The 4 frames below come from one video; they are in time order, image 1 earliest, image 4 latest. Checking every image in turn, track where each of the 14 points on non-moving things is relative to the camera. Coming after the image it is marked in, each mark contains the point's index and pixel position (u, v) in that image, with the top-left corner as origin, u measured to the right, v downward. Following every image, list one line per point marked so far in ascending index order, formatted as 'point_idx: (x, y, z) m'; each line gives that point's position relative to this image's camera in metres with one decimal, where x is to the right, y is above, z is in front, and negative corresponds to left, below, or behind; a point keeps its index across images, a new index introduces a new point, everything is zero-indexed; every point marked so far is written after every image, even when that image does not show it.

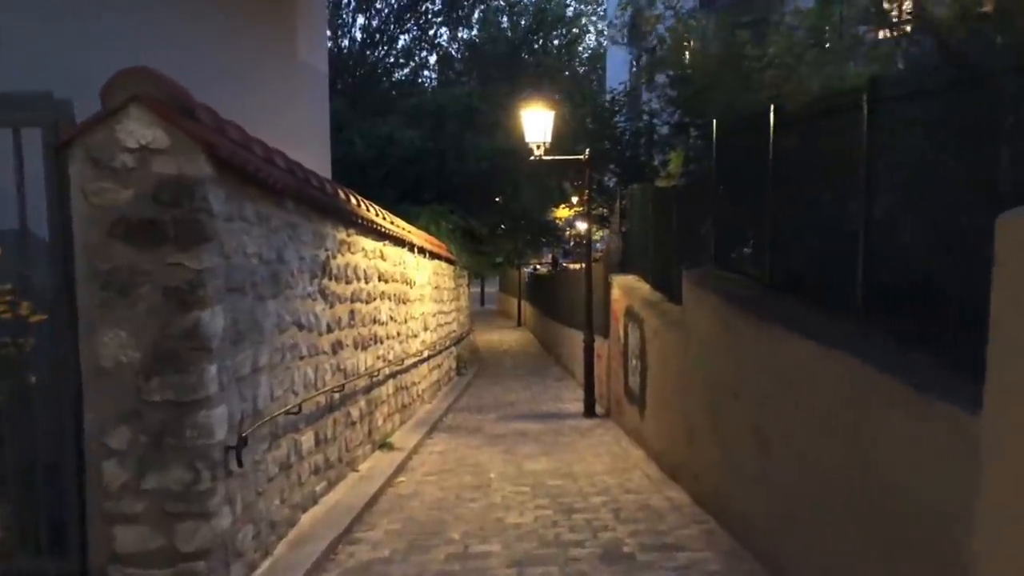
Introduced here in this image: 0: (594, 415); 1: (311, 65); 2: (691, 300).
0: (+1.2, -1.8, +11.8) m
1: (-3.2, +3.5, +12.8) m
2: (+1.5, -0.1, +6.8) m
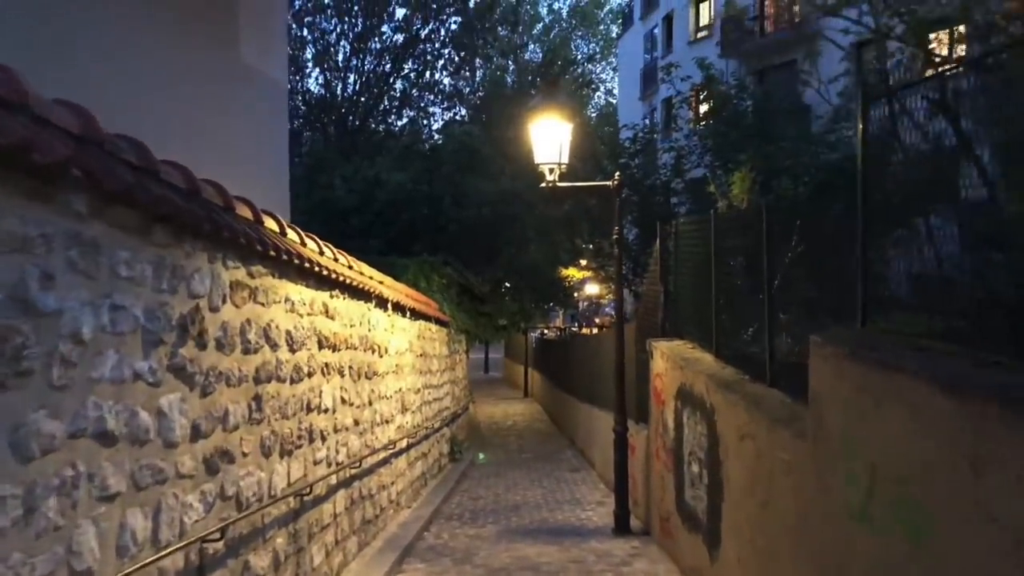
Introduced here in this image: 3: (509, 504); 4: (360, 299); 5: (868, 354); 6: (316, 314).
0: (+1.2, -2.5, +8.6) m
1: (-3.1, +2.6, +10.1) m
2: (+1.5, -0.4, +3.8) m
3: (0.0, -2.9, +11.2) m
4: (-1.4, -0.1, +7.7) m
5: (+1.5, -0.3, +3.5) m
6: (-1.5, -0.2, +6.3) m
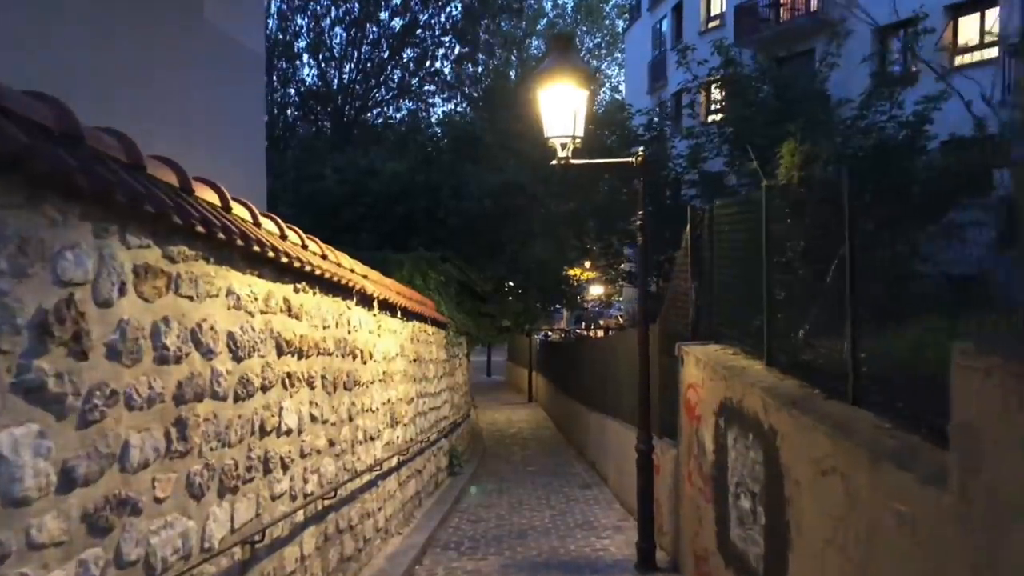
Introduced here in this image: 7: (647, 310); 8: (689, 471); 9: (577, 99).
0: (+1.3, -2.5, +7.4) m
1: (-3.1, +2.7, +8.9) m
2: (+1.5, -0.4, +2.6) m
3: (0.0, -2.9, +9.9) m
4: (-1.4, -0.1, +6.4) m
5: (+1.6, -0.2, +2.3) m
6: (-1.4, -0.1, +5.0) m
7: (+1.4, -0.2, +8.7) m
8: (+1.5, -1.5, +6.9) m
9: (+0.6, +1.7, +7.4) m
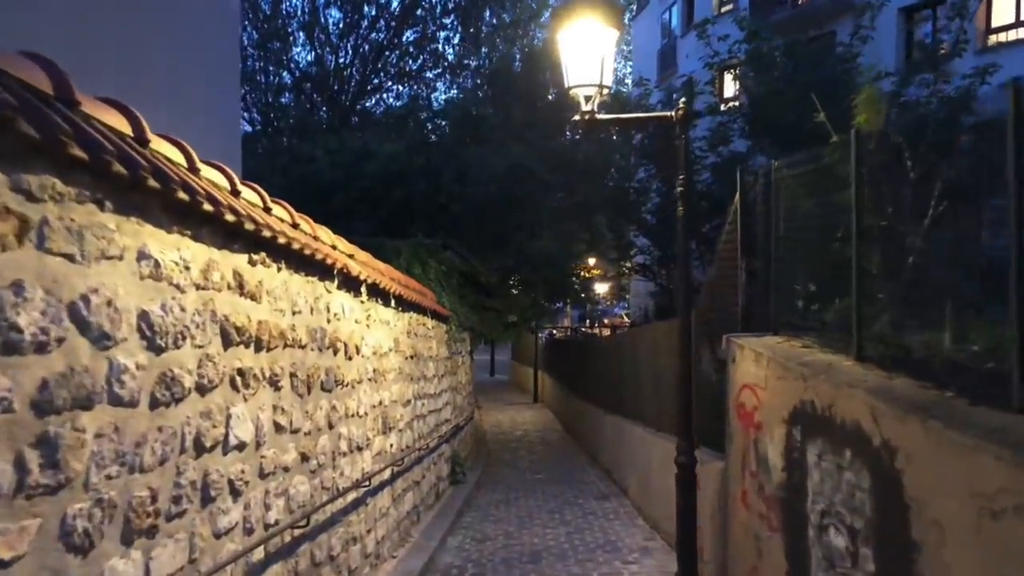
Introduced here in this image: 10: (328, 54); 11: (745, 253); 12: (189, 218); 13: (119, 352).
0: (+1.4, -2.4, +6.1) m
1: (-3.0, +2.8, +7.6) m
2: (+1.6, -0.2, +1.3) m
3: (+0.1, -2.7, +8.7) m
4: (-1.3, +0.1, +5.2) m
5: (+1.6, -0.1, +1.0) m
6: (-1.3, 0.0, +3.8) m
7: (+1.5, -0.1, +7.5) m
8: (+1.6, -1.4, +5.7) m
9: (+0.7, +1.8, +6.1) m
10: (-4.5, +5.8, +20.0) m
11: (+1.8, +0.3, +6.7) m
12: (-1.3, +0.3, +3.4) m
13: (-1.4, -0.2, +2.9) m
